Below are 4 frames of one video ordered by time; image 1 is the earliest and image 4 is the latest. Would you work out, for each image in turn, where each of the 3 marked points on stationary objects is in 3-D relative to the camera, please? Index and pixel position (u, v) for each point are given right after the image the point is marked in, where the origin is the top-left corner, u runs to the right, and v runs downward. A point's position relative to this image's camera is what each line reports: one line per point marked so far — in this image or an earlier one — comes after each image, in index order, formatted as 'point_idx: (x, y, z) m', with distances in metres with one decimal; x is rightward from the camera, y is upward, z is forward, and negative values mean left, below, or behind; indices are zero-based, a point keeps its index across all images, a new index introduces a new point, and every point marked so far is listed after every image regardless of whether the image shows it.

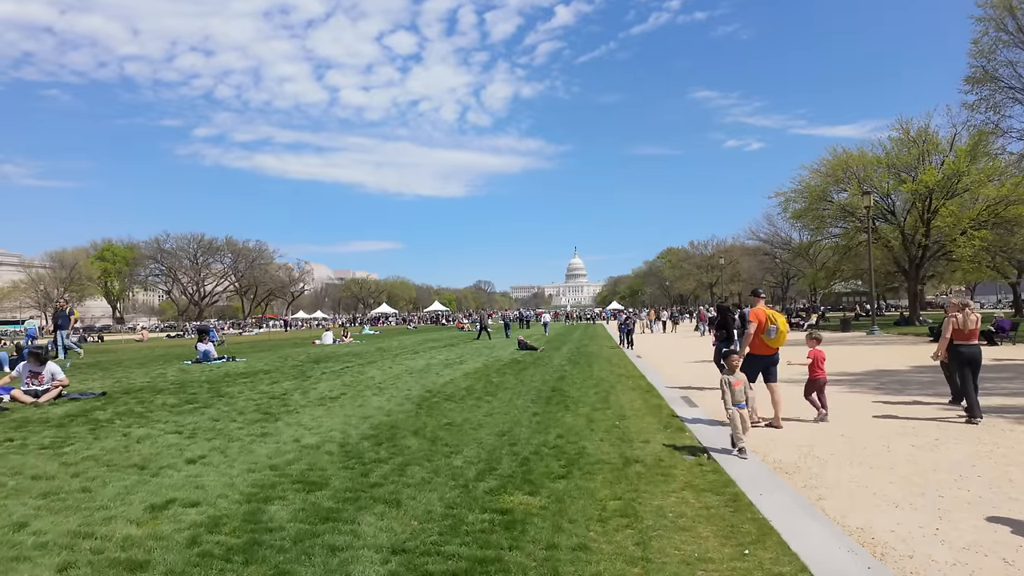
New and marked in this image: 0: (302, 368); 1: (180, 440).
0: (-5.8, -2.2, +19.9) m
1: (-4.1, -1.9, +8.7) m
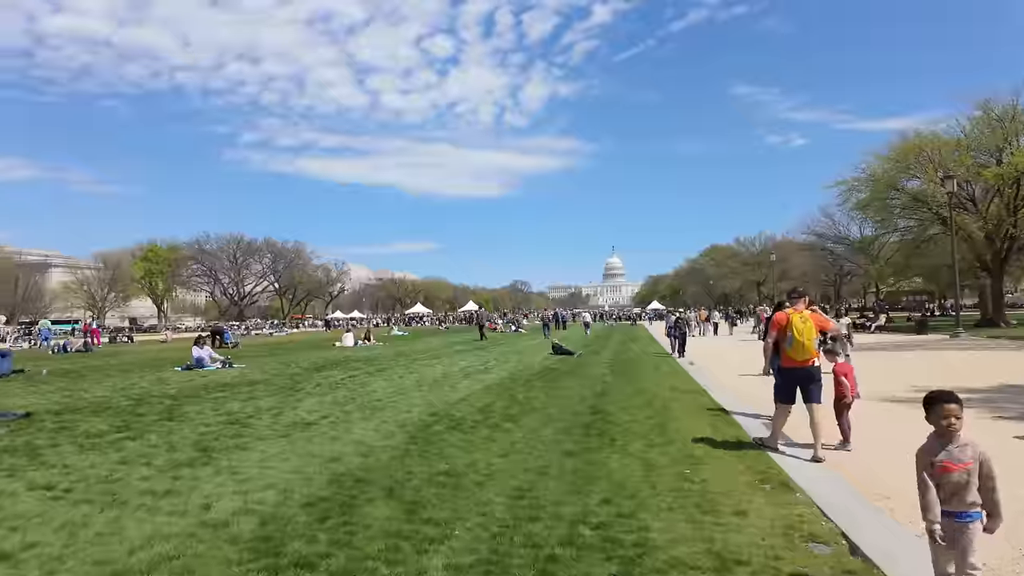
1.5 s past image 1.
0: (-5.1, -2.1, +17.1) m
1: (-3.9, -1.8, +5.8) m
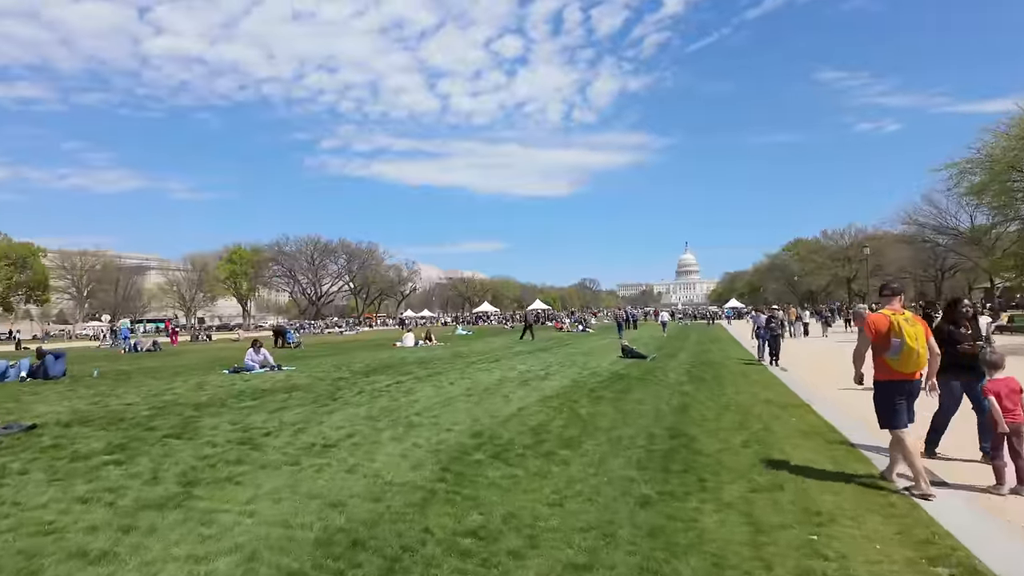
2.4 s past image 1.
0: (-3.7, -2.1, +15.6) m
1: (-3.7, -1.8, +4.4) m
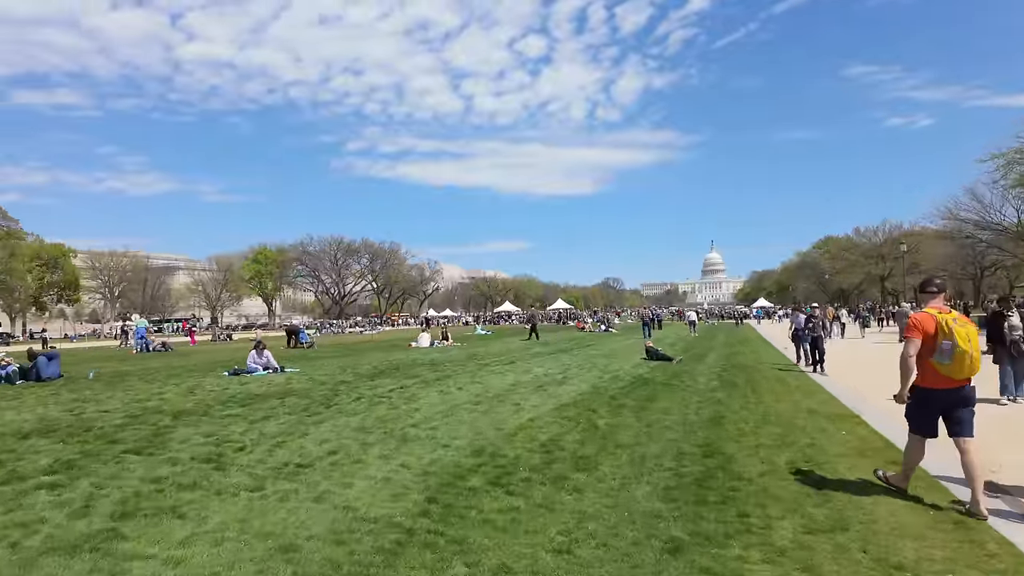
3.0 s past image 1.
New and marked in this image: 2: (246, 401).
0: (-3.4, -2.0, +14.5) m
1: (-3.7, -1.7, +3.3) m
2: (-4.7, -2.0, +12.3) m
